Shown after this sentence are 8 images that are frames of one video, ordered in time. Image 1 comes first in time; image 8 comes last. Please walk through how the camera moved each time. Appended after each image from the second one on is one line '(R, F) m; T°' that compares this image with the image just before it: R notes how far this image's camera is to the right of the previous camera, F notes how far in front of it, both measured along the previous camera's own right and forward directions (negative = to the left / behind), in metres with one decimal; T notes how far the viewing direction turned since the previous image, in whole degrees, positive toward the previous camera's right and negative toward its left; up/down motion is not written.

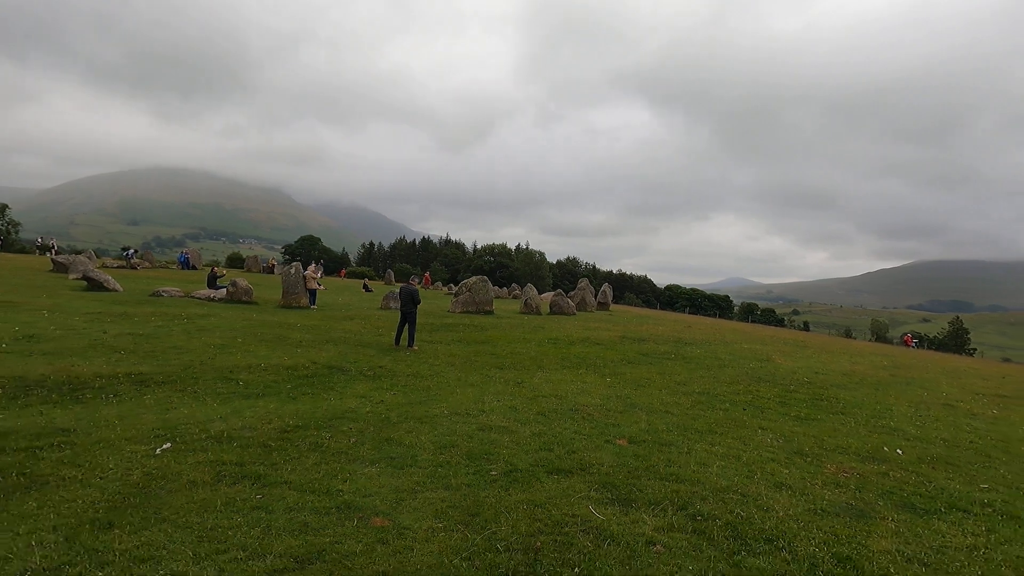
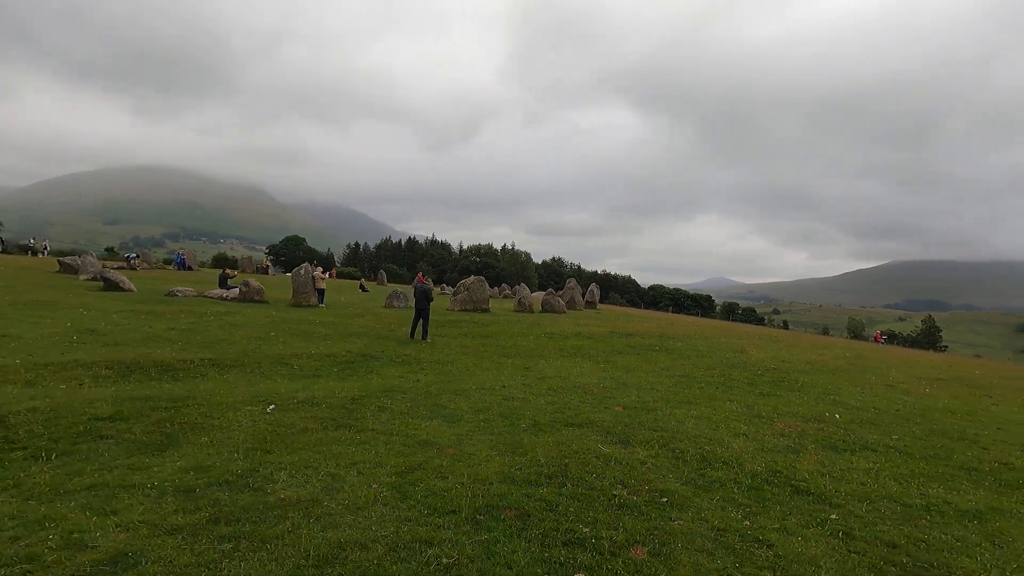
(-1.1, -3.5) m; +2°
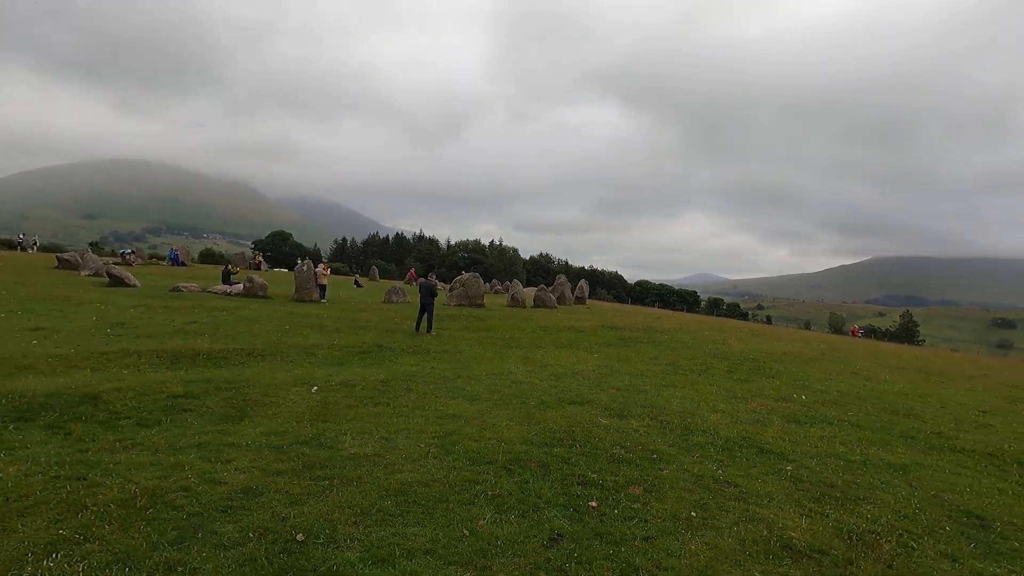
(-0.8, -2.3) m; +1°
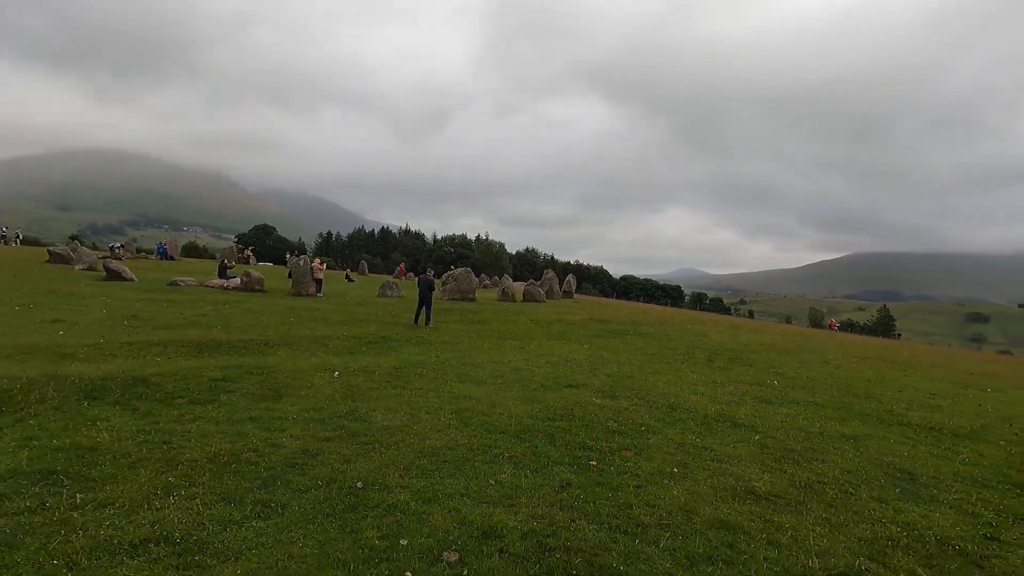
(-0.6, -1.8) m; +2°
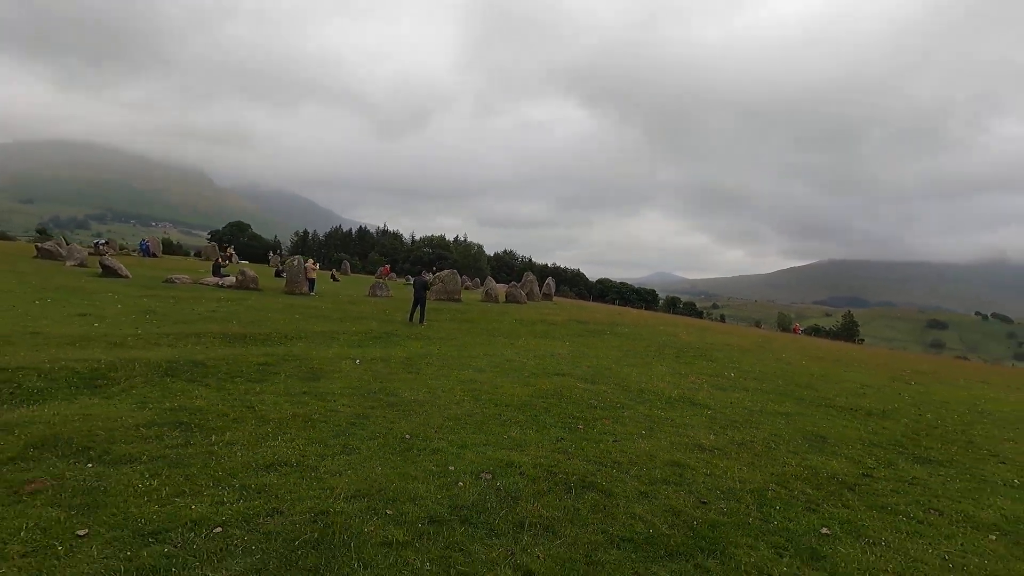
(-0.8, -3.2) m; +2°
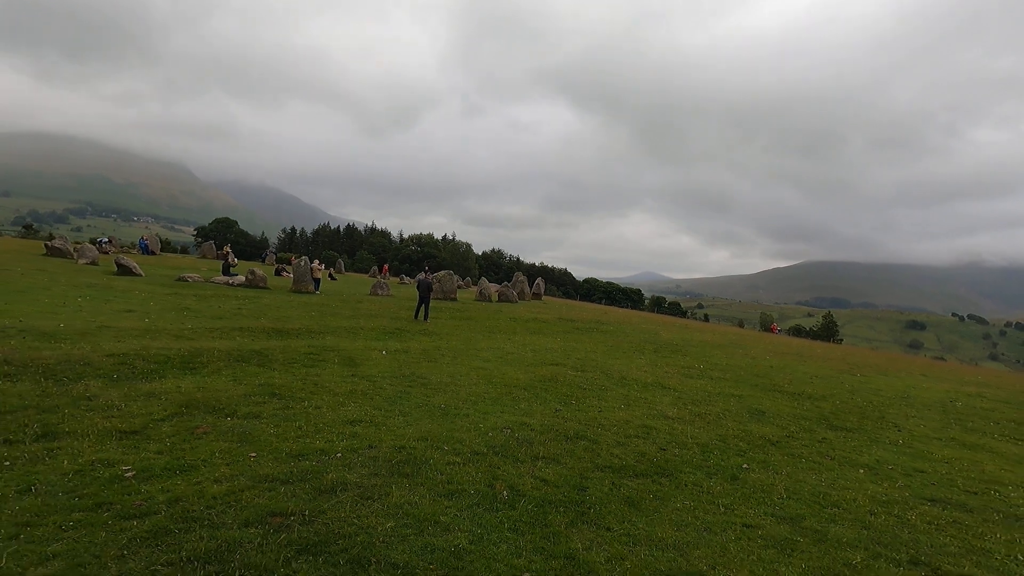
(-0.7, -4.0) m; +1°
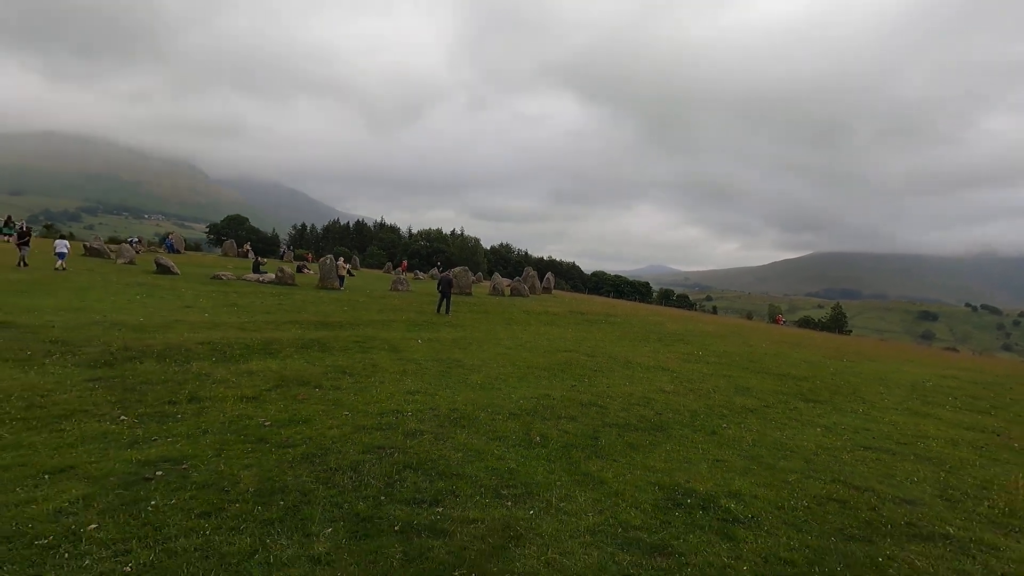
(-0.6, -3.5) m; -1°
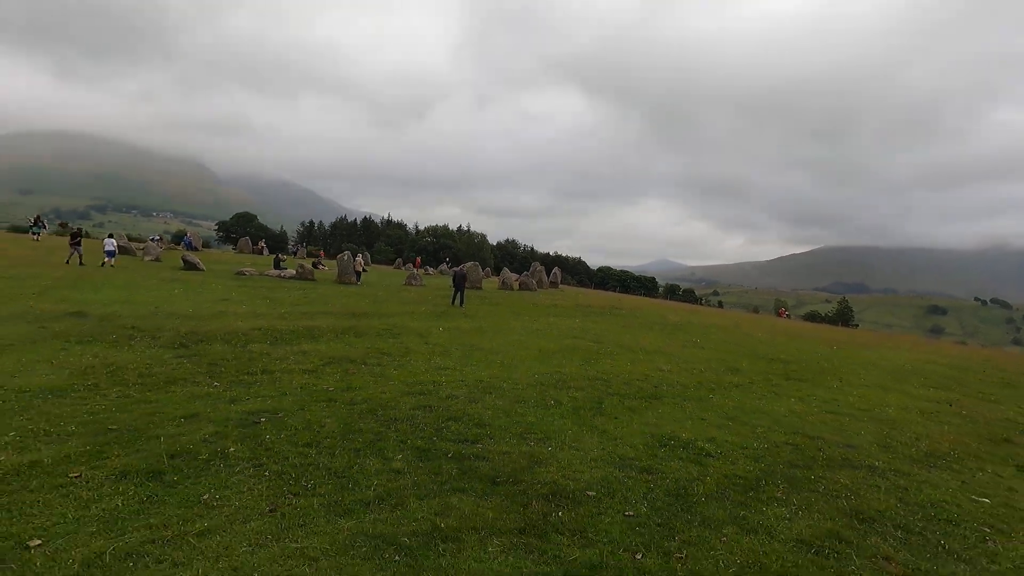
(-0.4, -2.9) m; -1°
